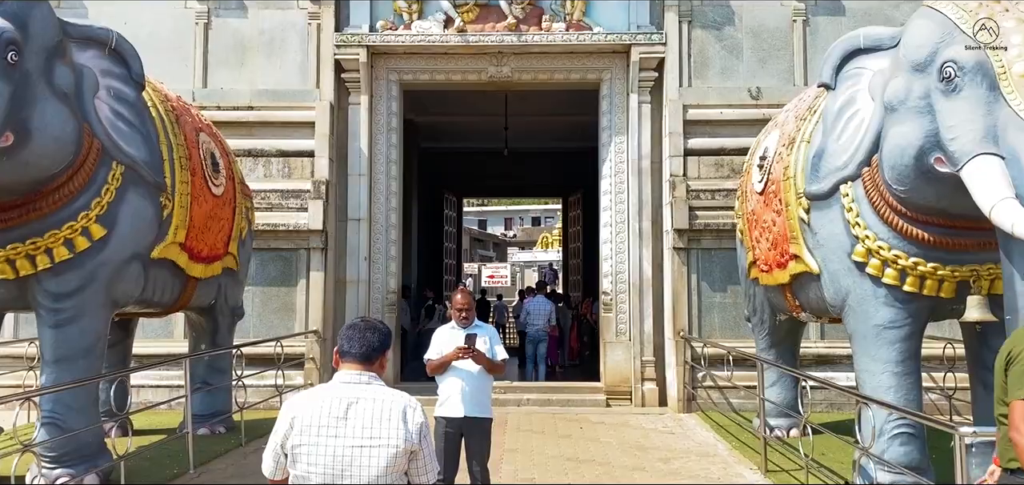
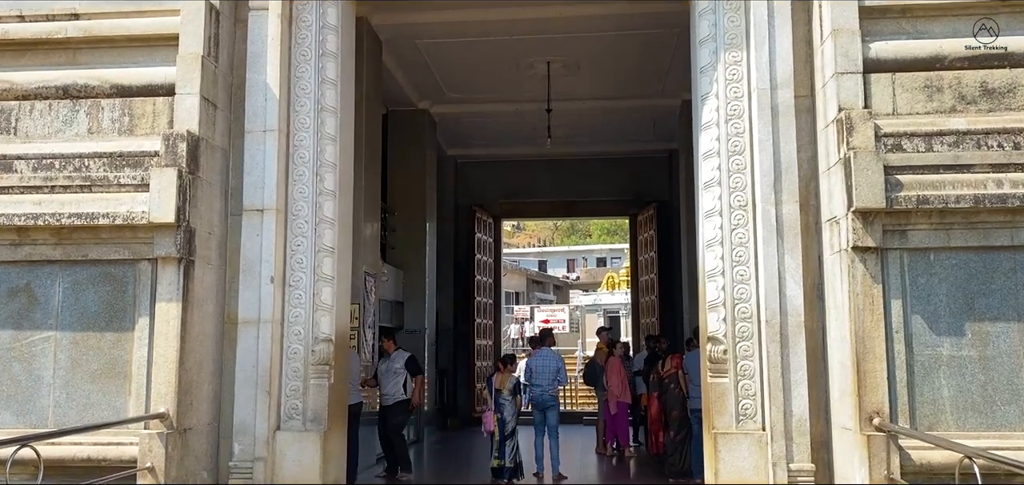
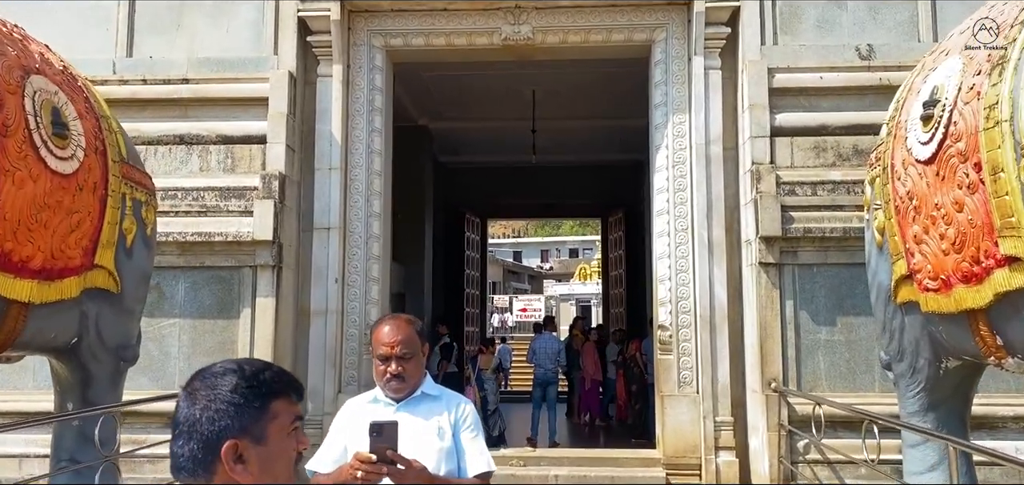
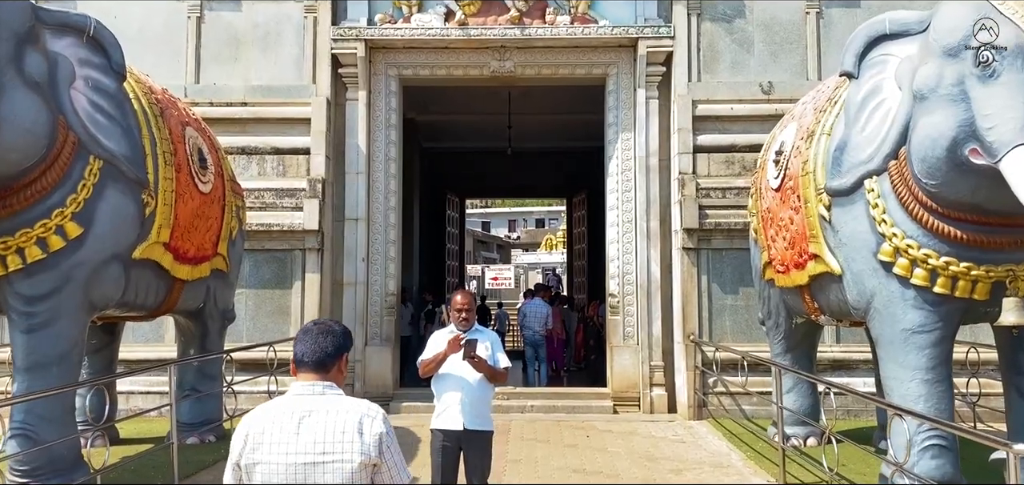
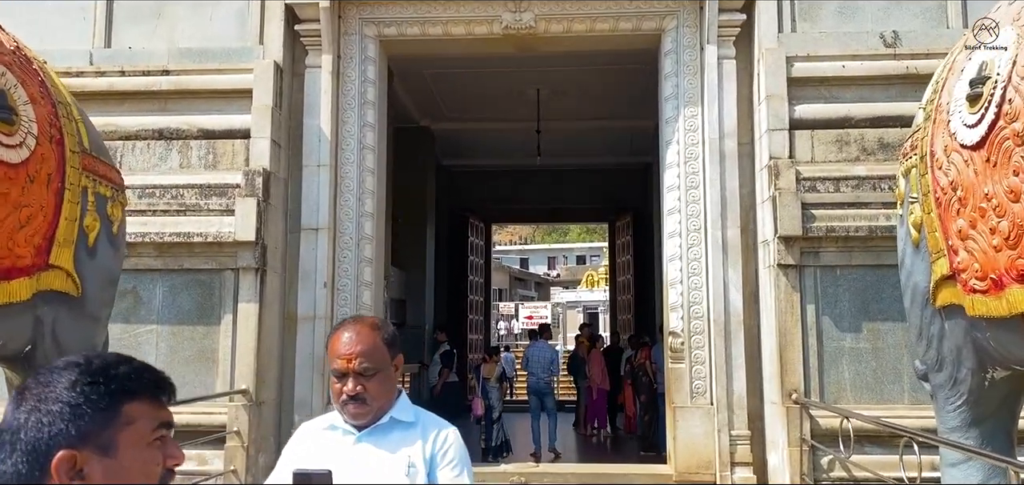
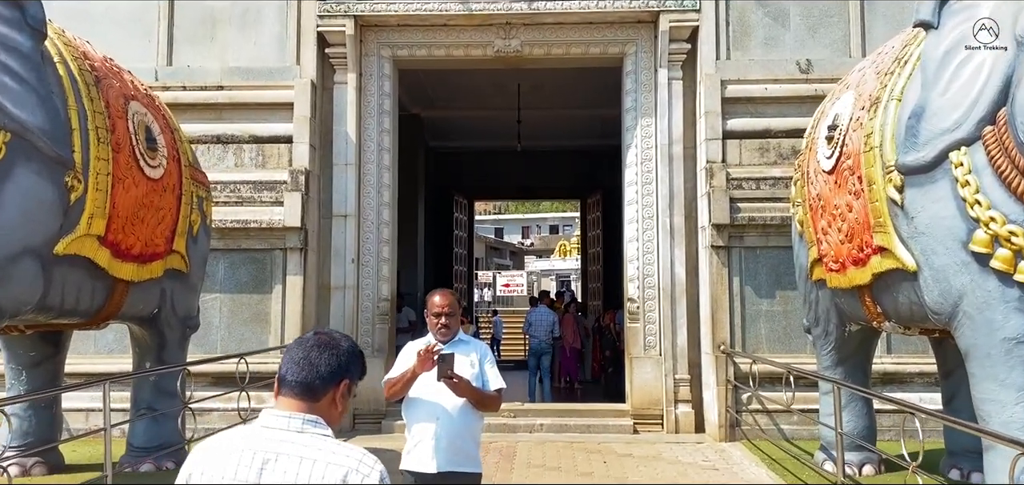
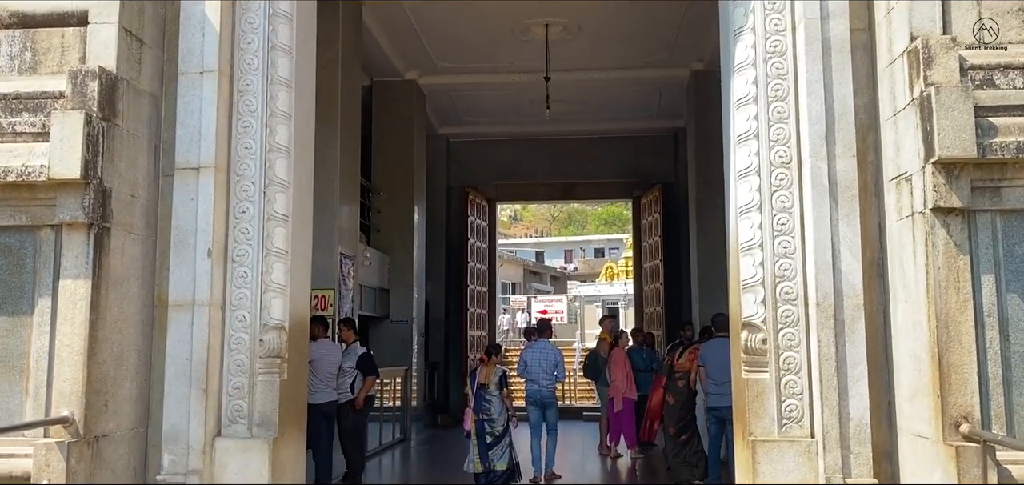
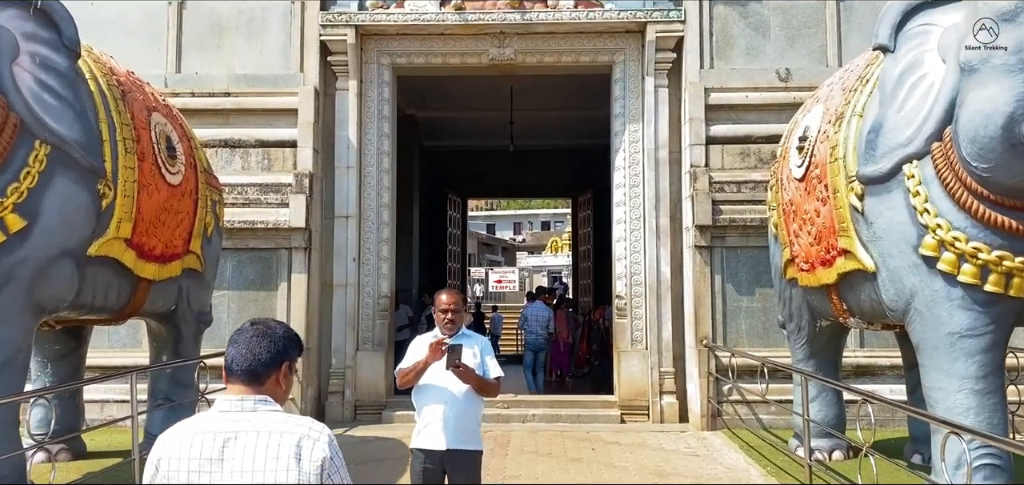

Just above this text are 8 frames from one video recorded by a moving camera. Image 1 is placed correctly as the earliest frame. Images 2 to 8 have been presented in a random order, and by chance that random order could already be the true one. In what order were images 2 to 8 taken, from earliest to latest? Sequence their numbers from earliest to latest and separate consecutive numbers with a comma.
4, 8, 6, 3, 5, 2, 7
